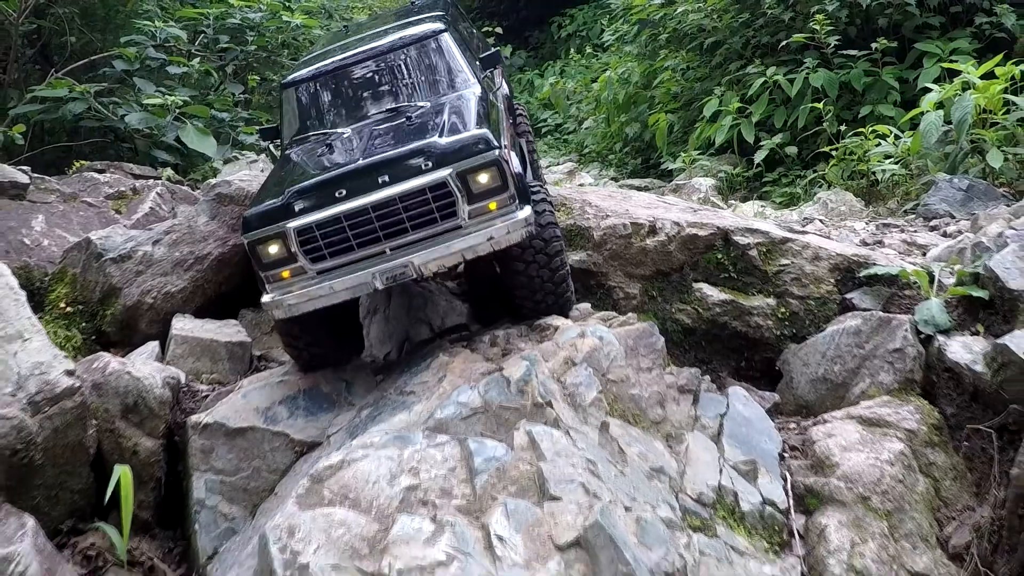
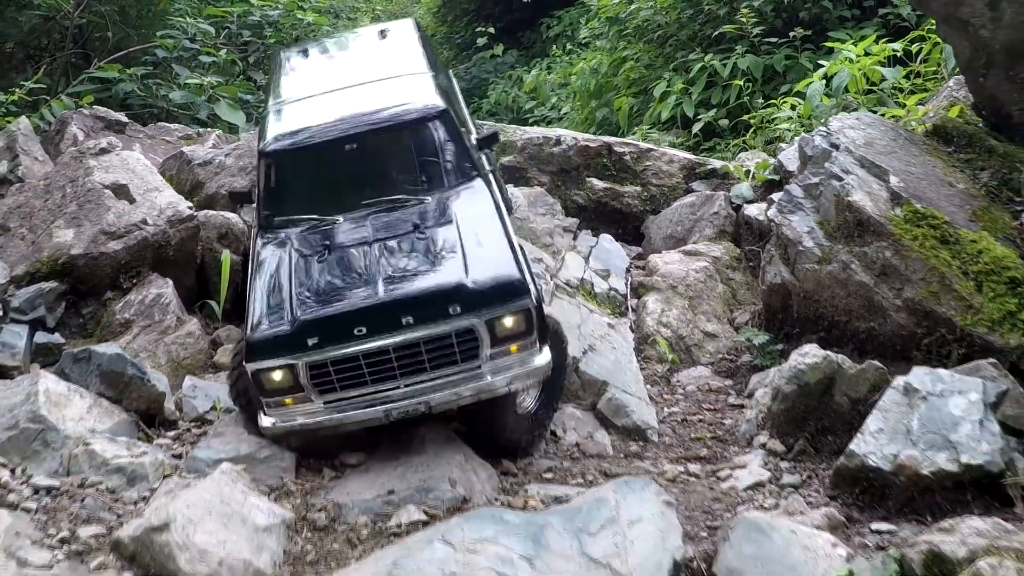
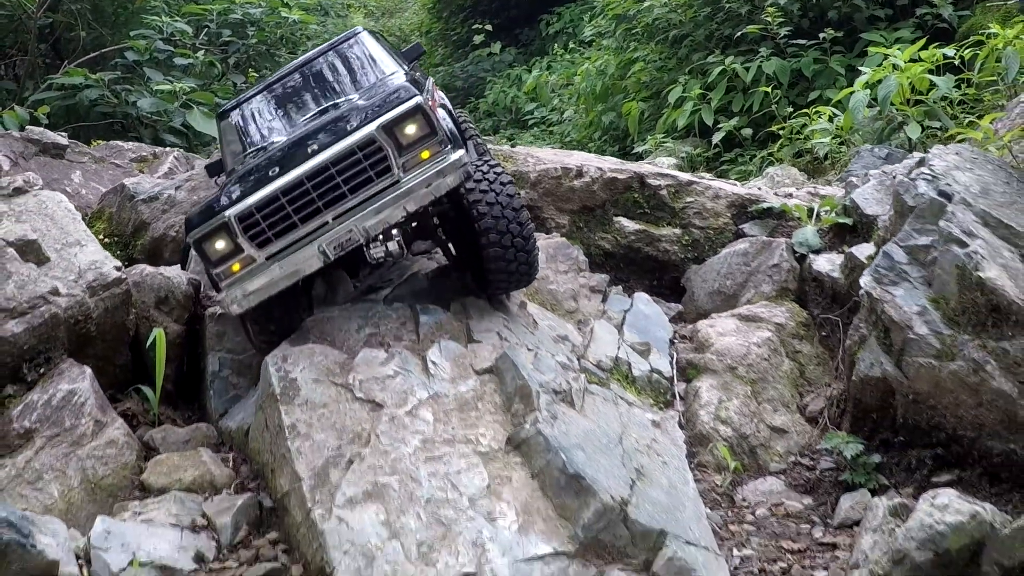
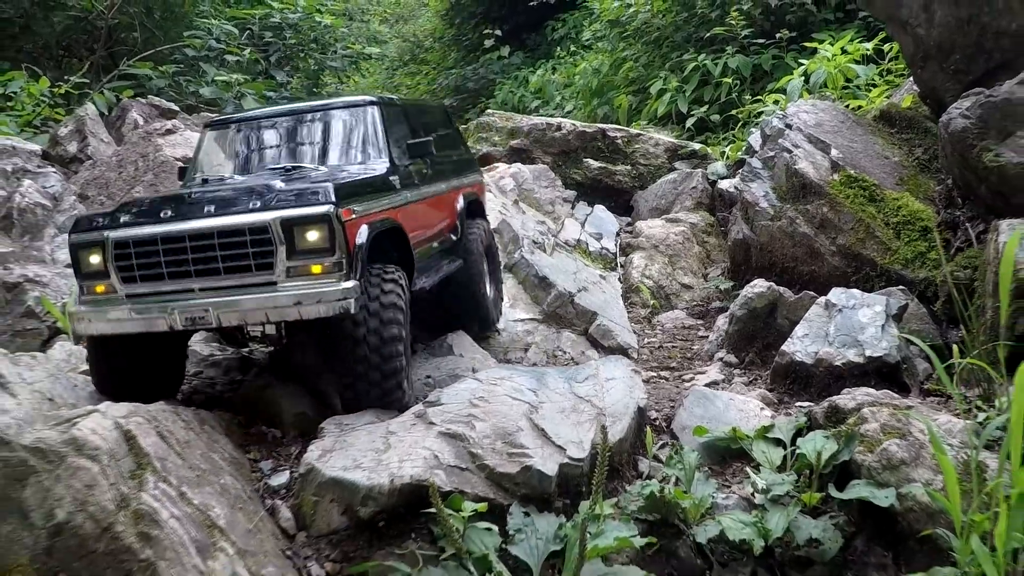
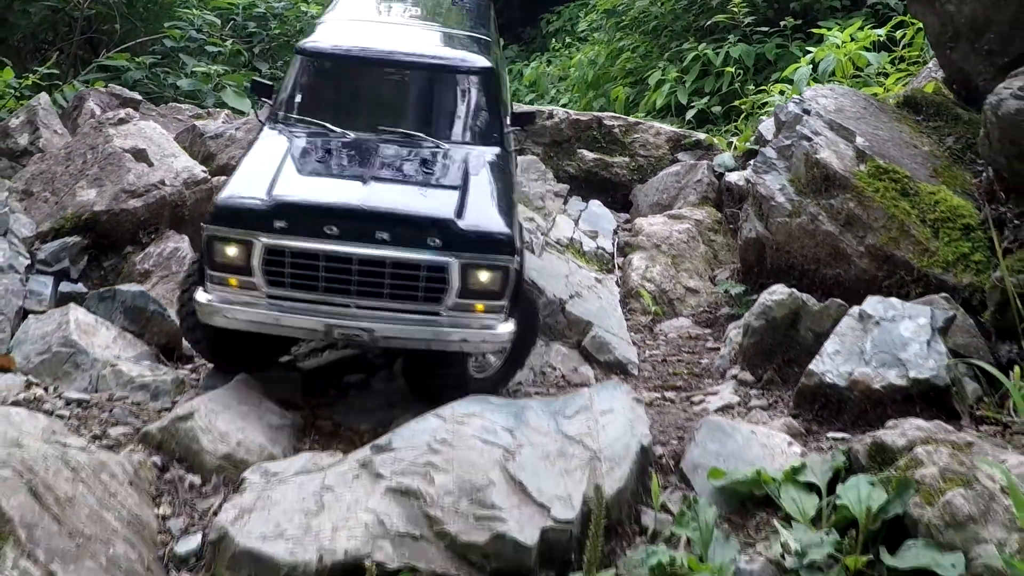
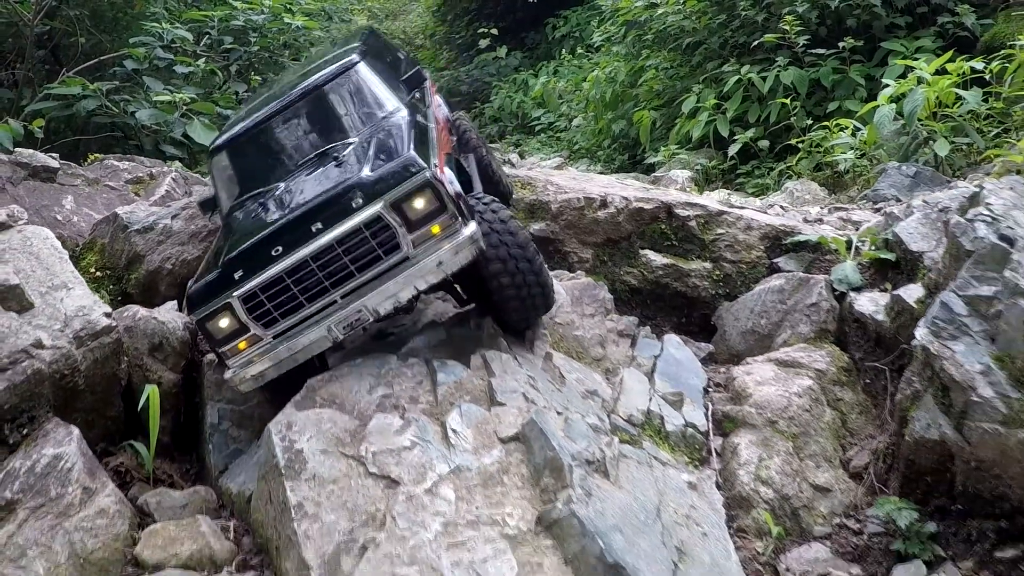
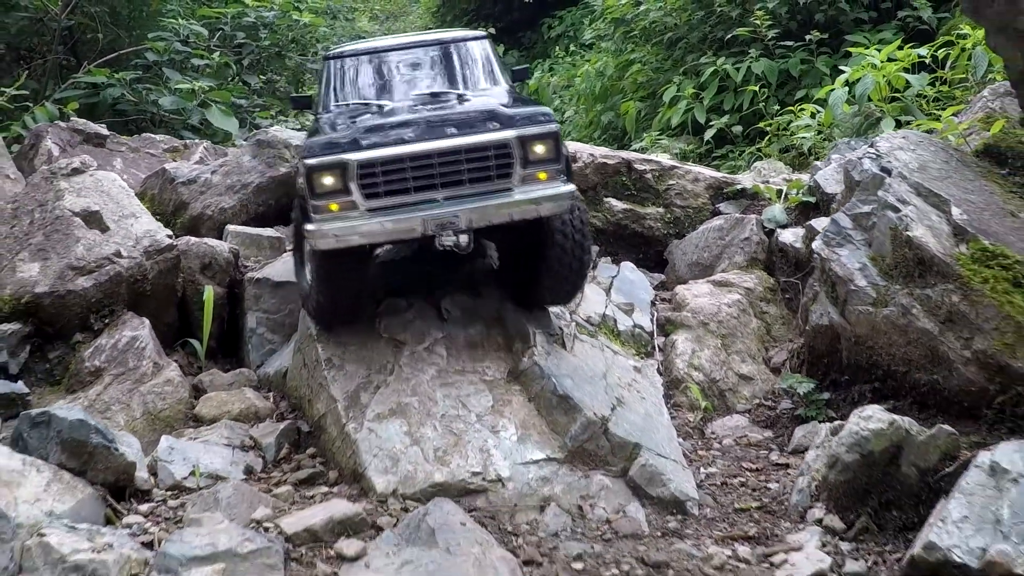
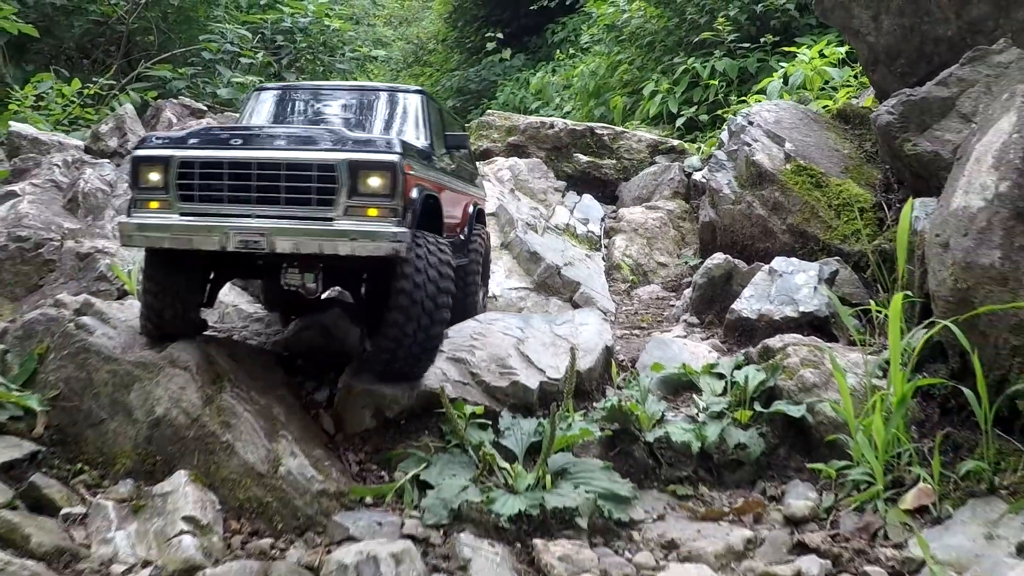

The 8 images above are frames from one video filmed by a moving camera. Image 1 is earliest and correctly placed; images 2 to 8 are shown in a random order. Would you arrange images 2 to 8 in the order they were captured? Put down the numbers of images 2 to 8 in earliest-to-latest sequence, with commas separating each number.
6, 3, 7, 2, 5, 4, 8
